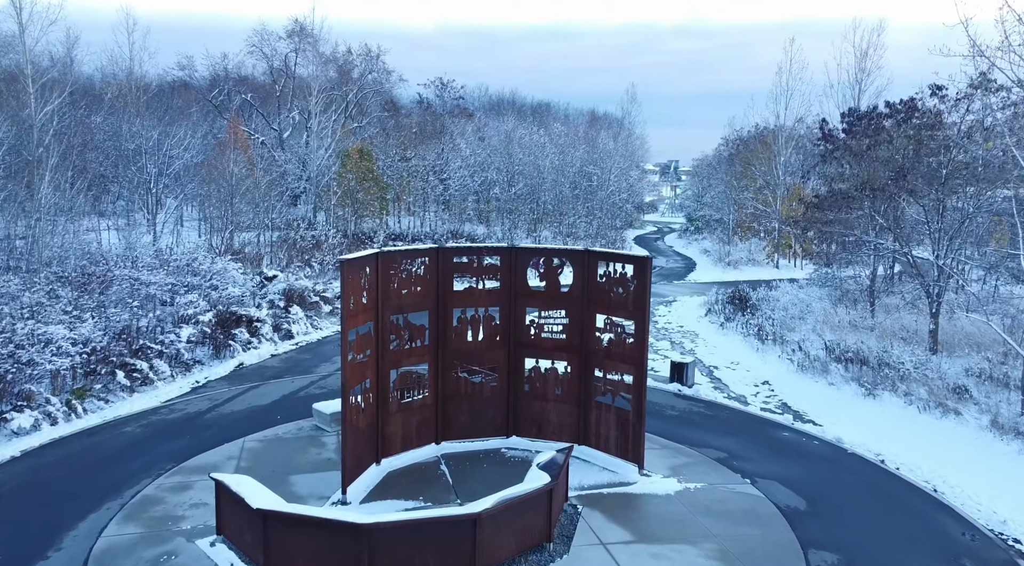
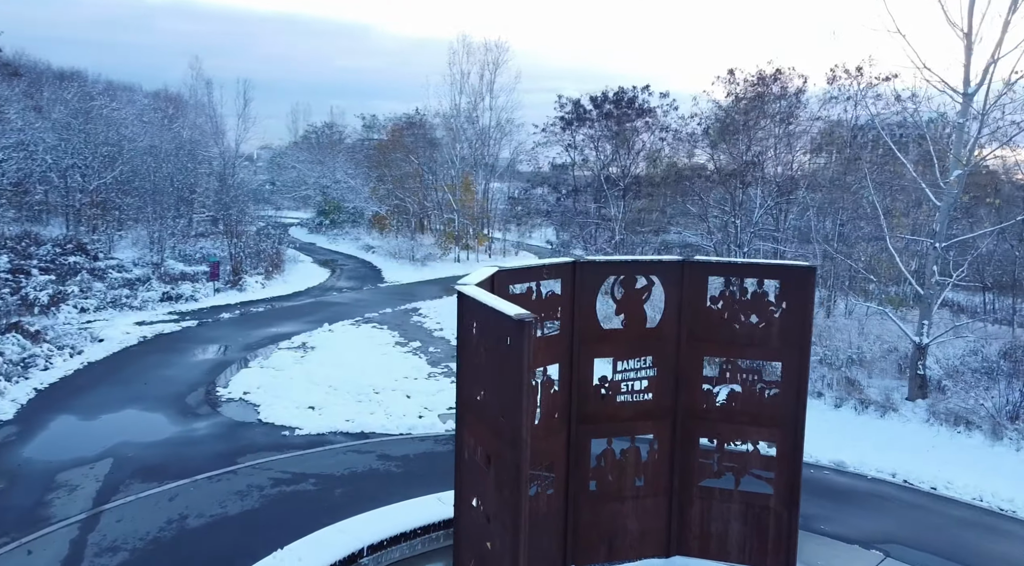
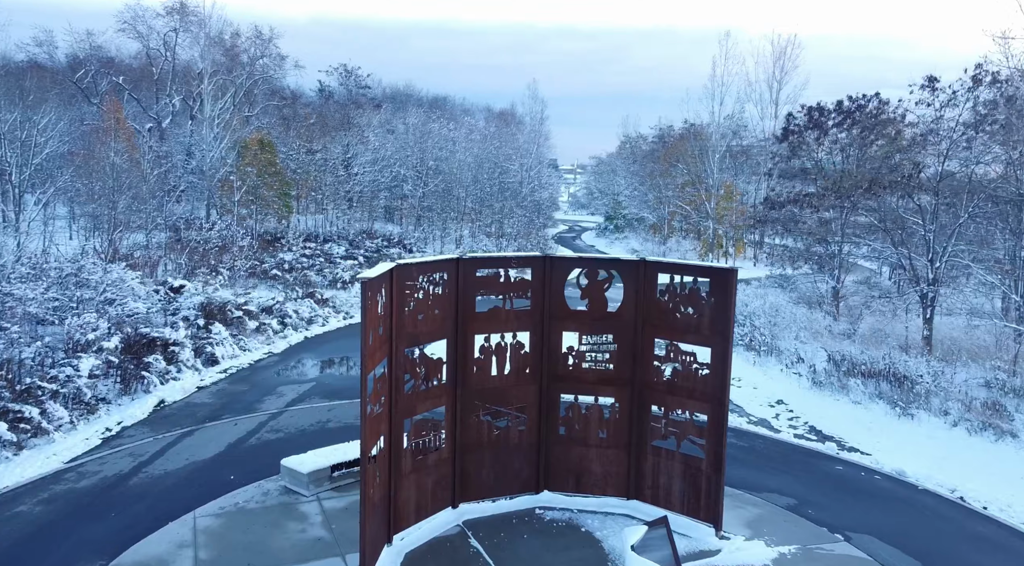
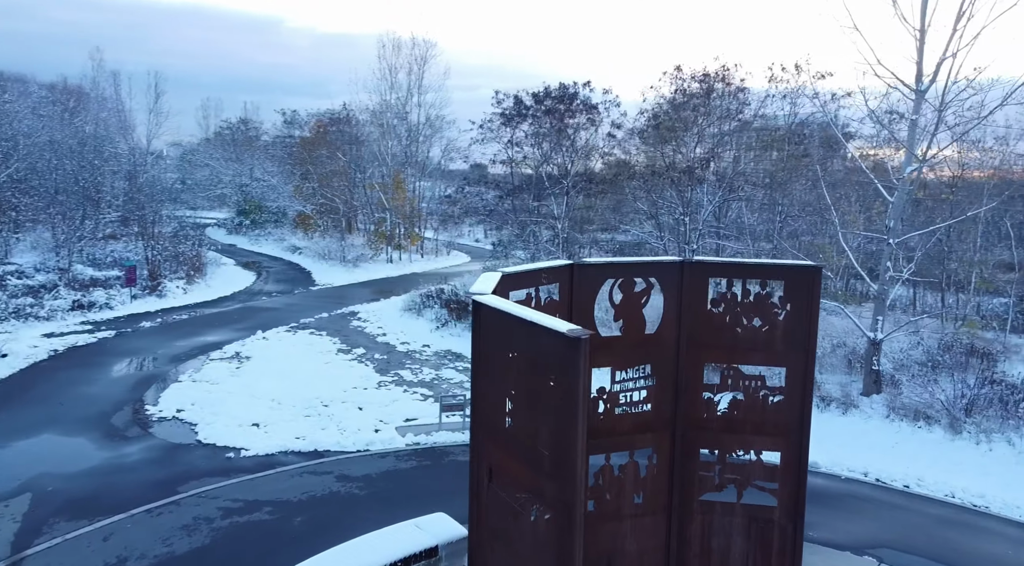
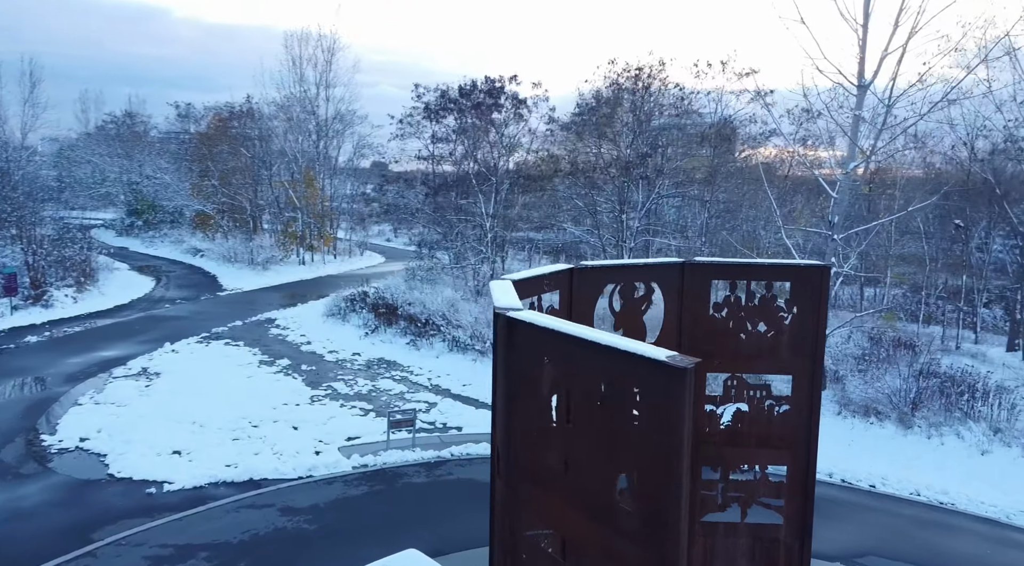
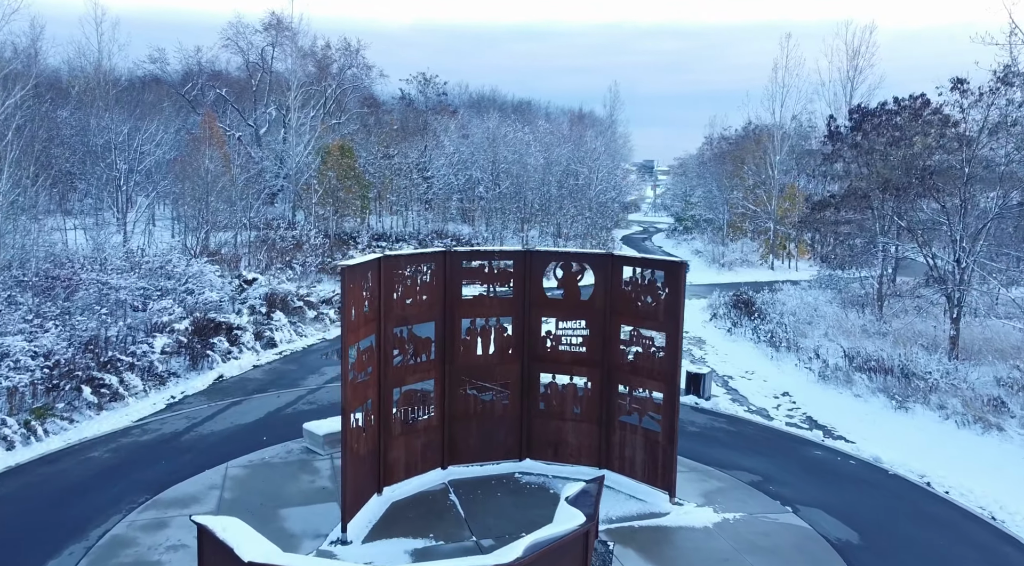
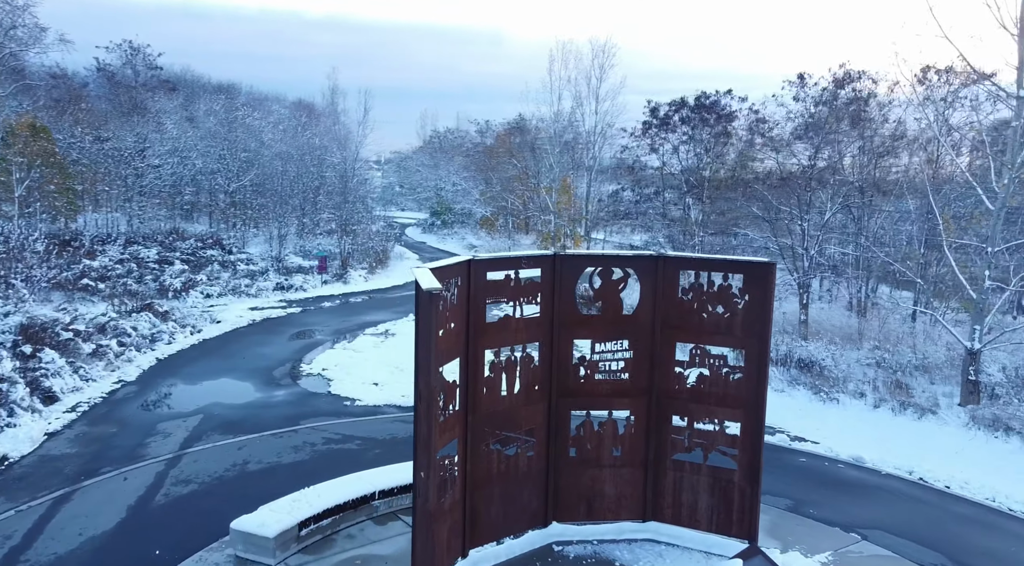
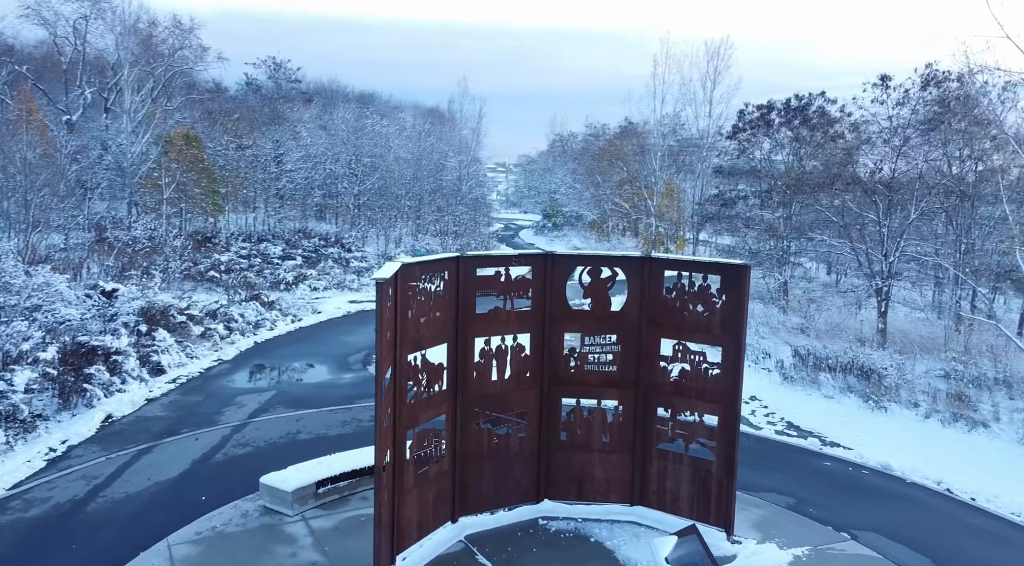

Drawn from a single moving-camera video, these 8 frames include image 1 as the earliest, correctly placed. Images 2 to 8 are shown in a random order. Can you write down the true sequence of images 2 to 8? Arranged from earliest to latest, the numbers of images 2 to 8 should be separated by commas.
6, 3, 8, 7, 2, 4, 5
